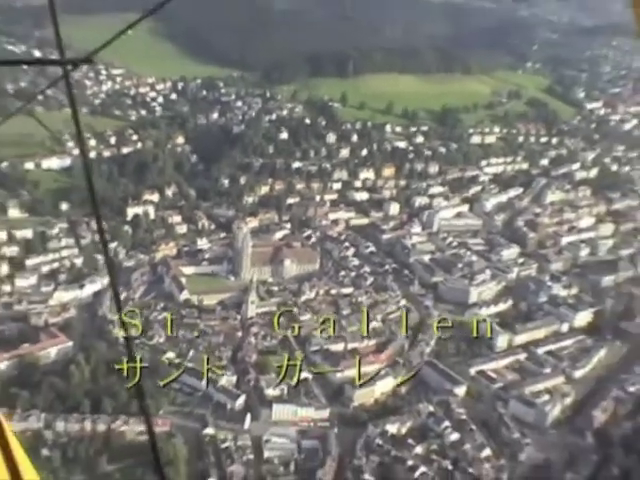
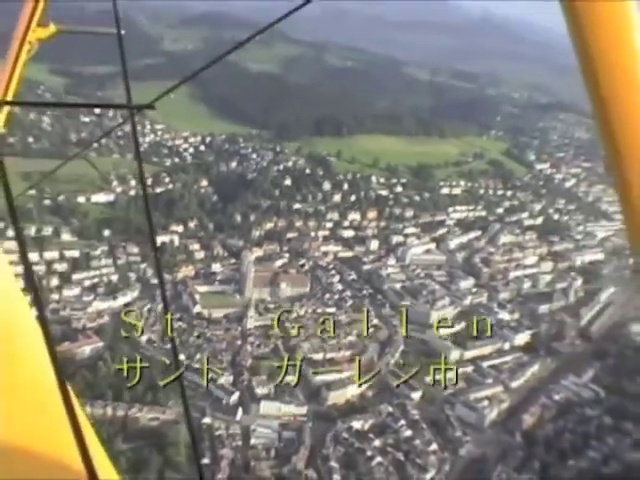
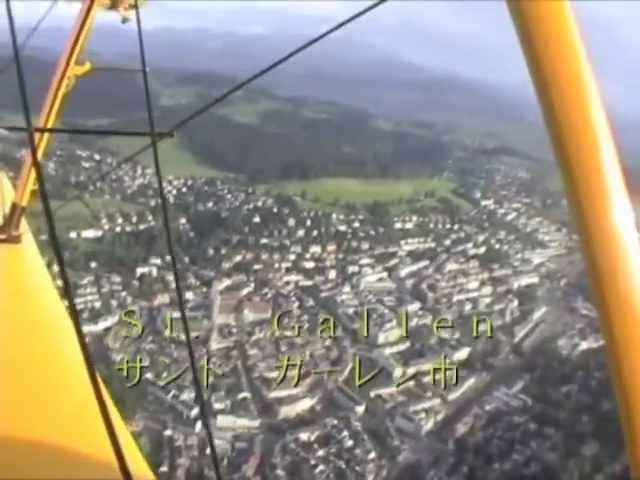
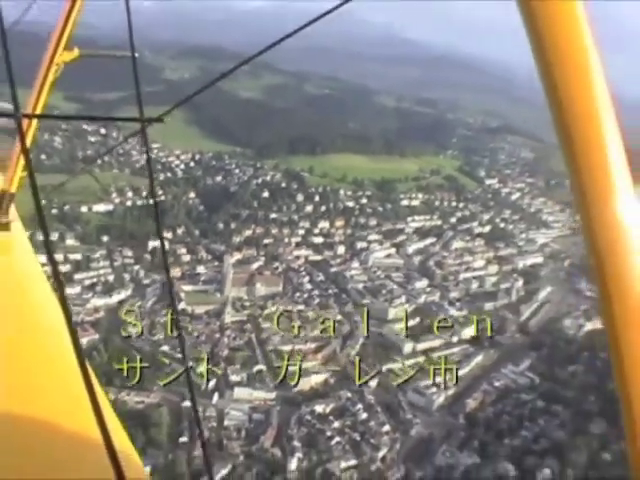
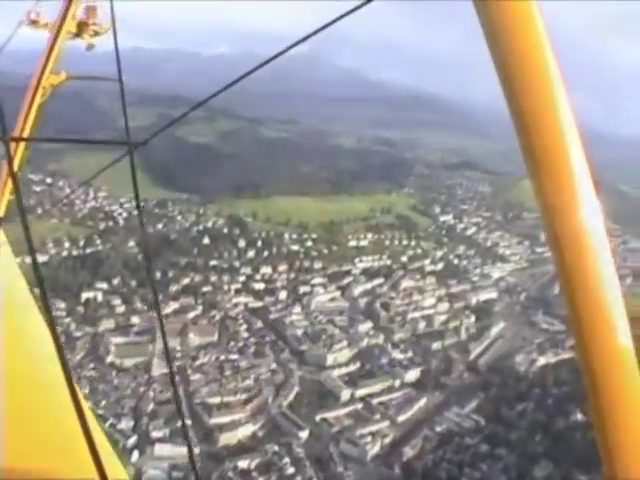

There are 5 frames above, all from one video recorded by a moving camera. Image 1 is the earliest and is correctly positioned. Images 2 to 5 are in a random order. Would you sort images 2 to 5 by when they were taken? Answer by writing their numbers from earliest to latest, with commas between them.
2, 4, 3, 5
